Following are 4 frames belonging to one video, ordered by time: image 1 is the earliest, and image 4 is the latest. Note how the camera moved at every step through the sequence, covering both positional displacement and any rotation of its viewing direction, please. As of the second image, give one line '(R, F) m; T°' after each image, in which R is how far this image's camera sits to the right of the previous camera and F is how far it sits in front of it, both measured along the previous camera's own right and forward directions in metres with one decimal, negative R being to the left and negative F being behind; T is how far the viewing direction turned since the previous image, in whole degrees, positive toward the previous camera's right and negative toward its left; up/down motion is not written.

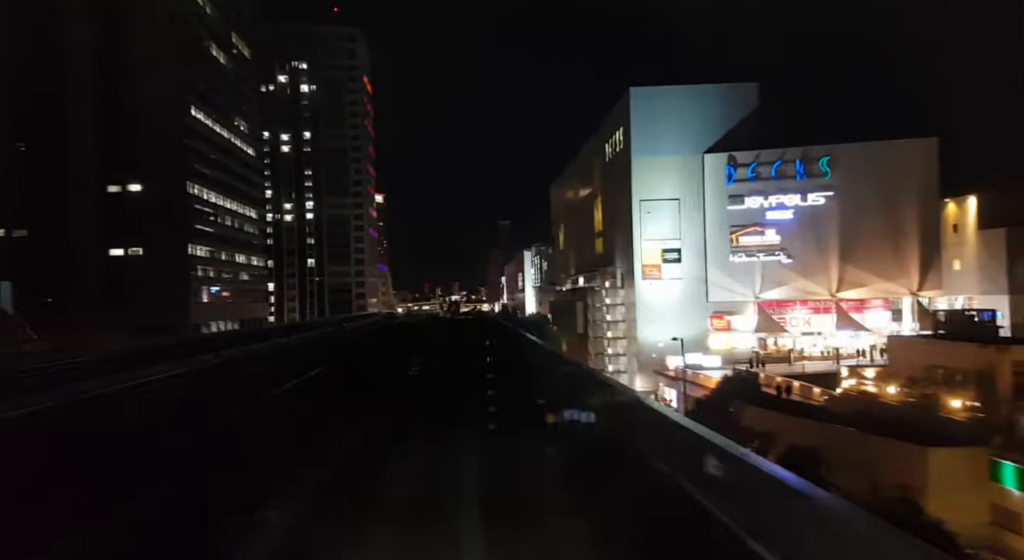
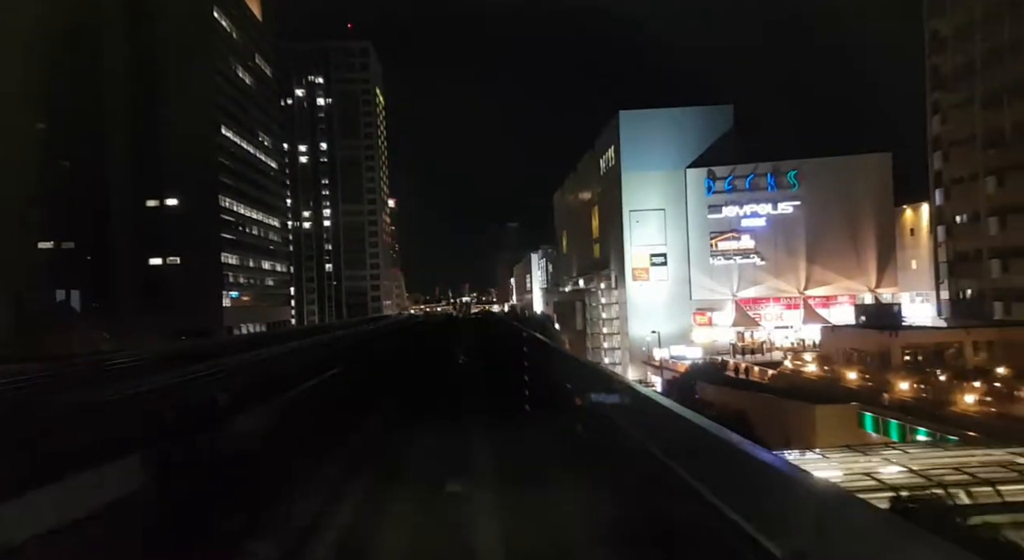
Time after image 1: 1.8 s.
(+0.4, -5.9) m; -1°
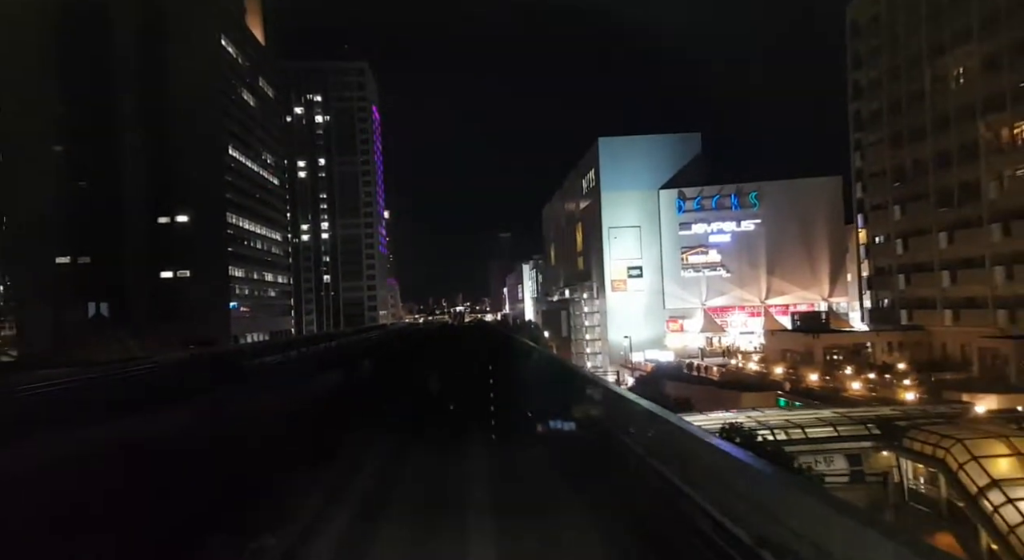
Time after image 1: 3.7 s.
(+0.3, -5.2) m; +1°
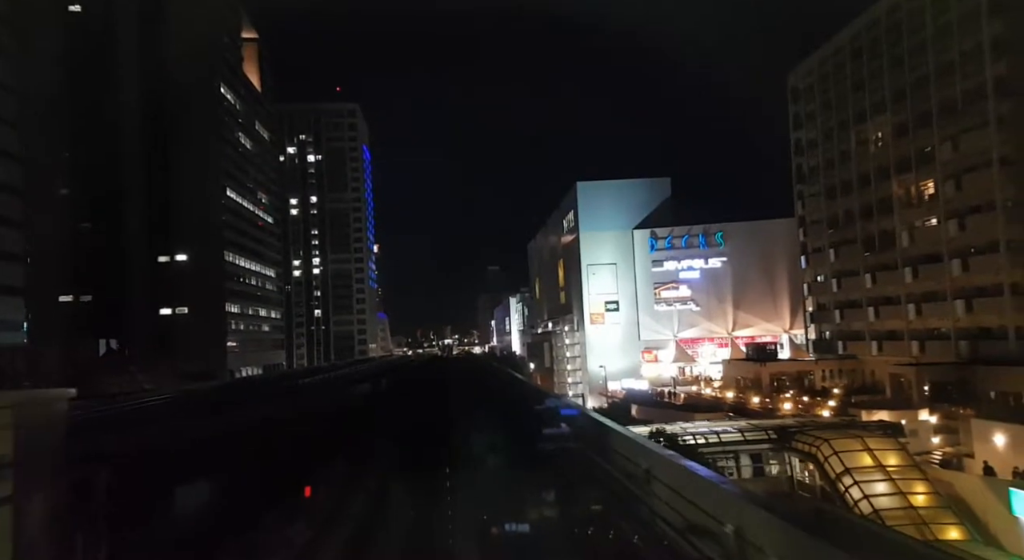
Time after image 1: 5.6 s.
(+0.2, -4.2) m; +1°
